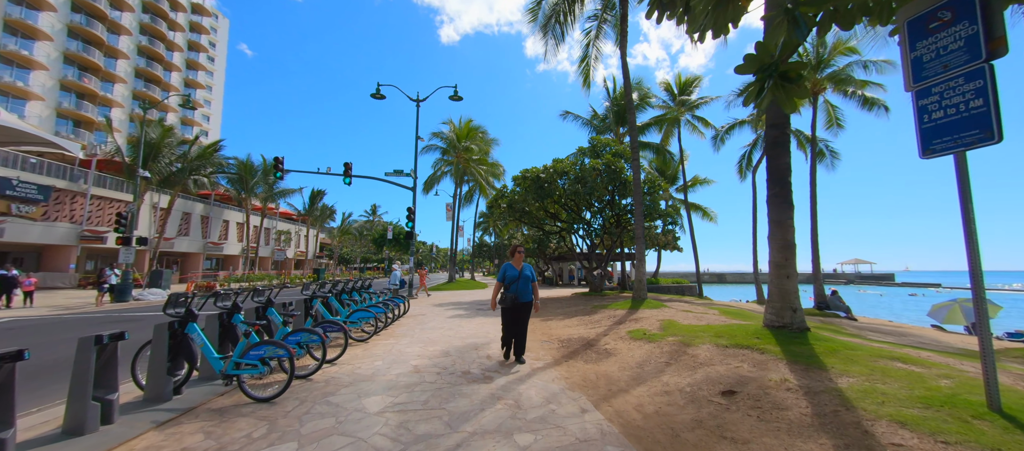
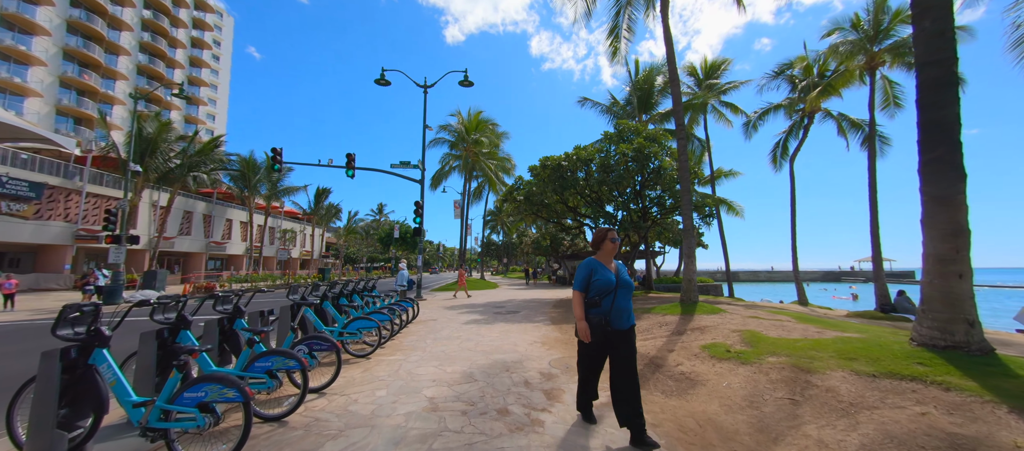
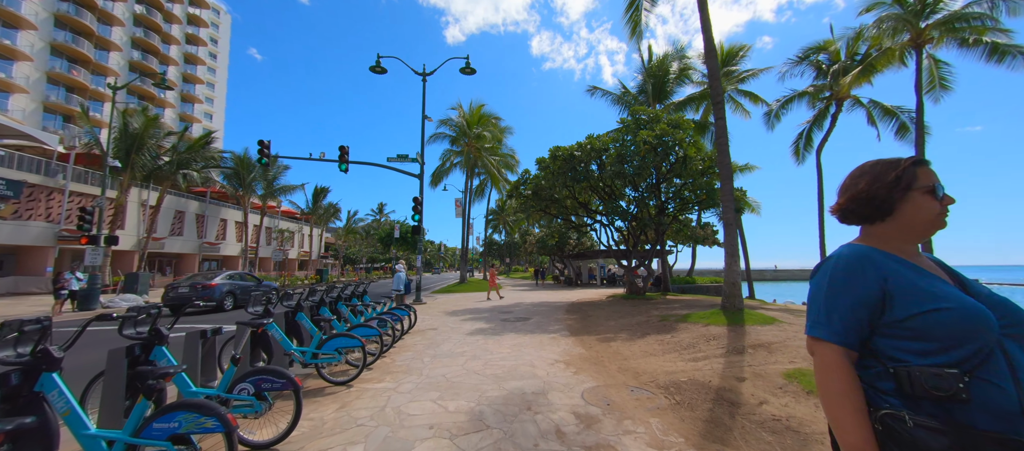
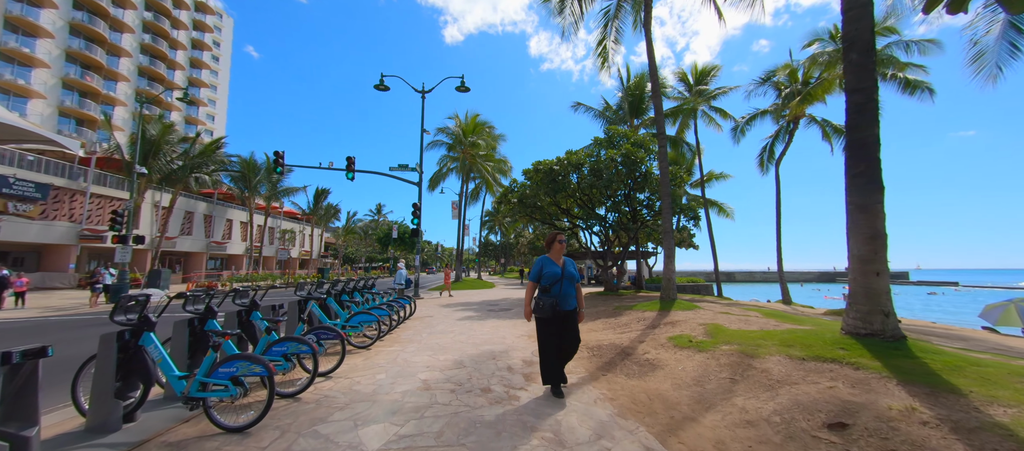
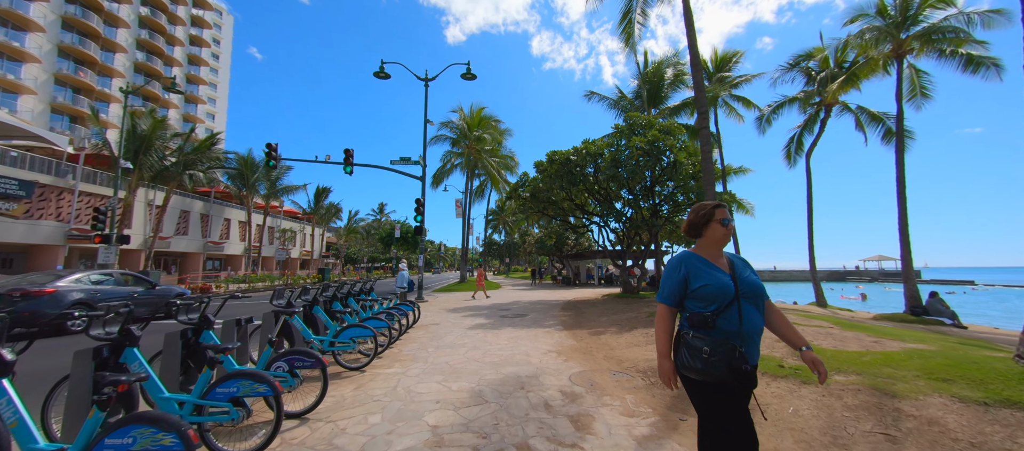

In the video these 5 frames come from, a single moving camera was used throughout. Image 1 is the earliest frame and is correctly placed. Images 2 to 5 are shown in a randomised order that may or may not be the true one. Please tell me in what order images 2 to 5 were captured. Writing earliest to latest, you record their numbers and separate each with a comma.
4, 2, 5, 3
